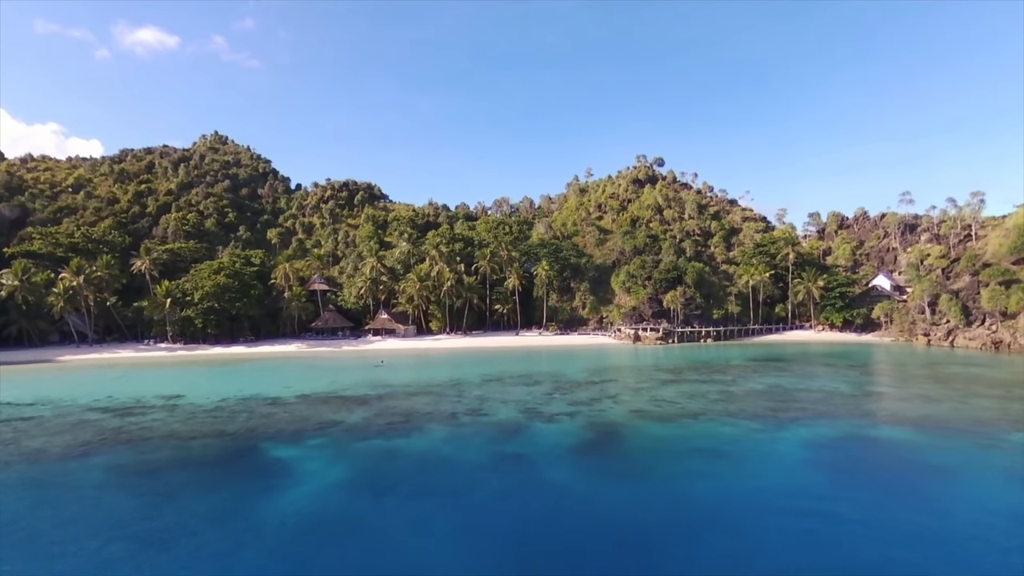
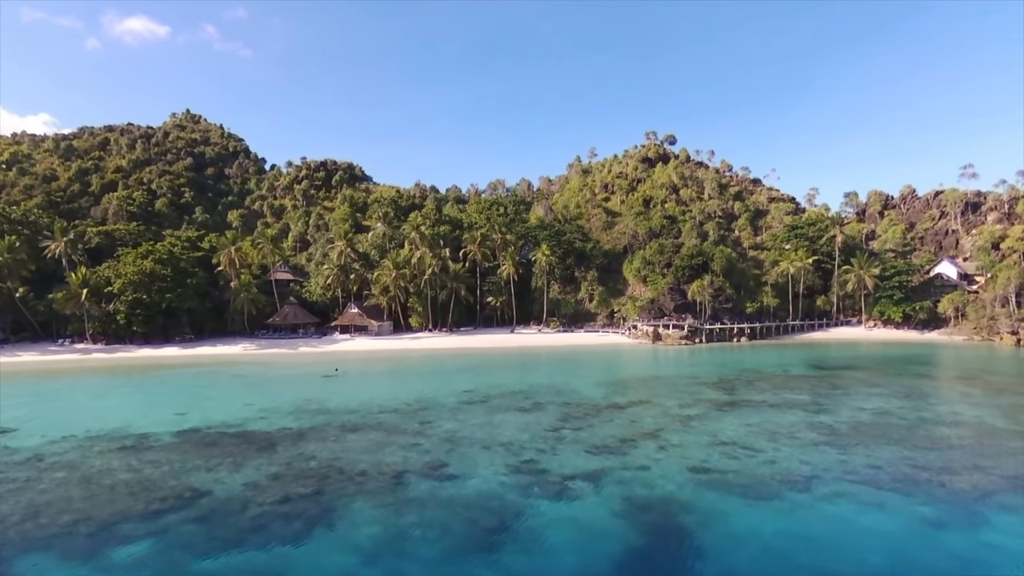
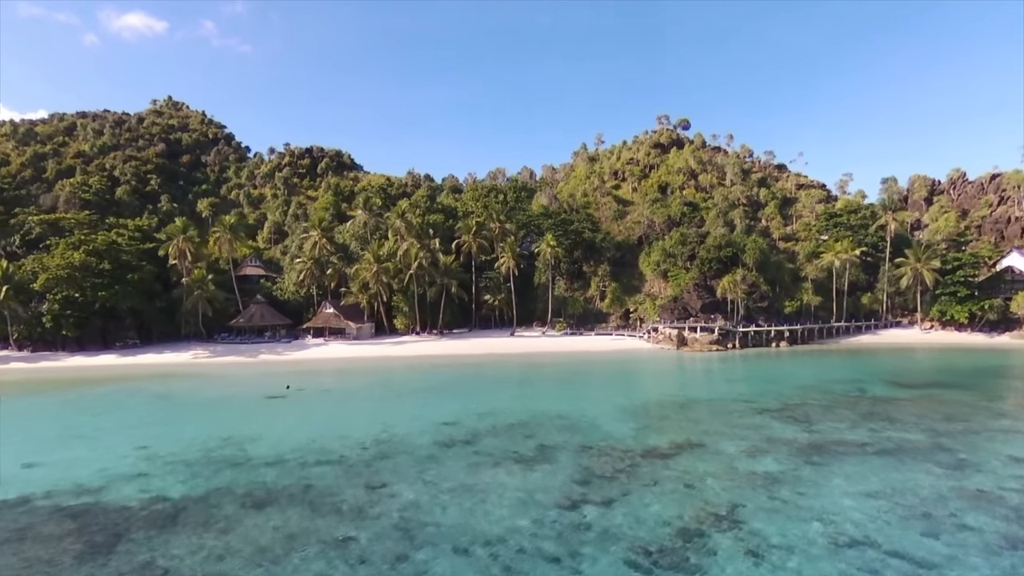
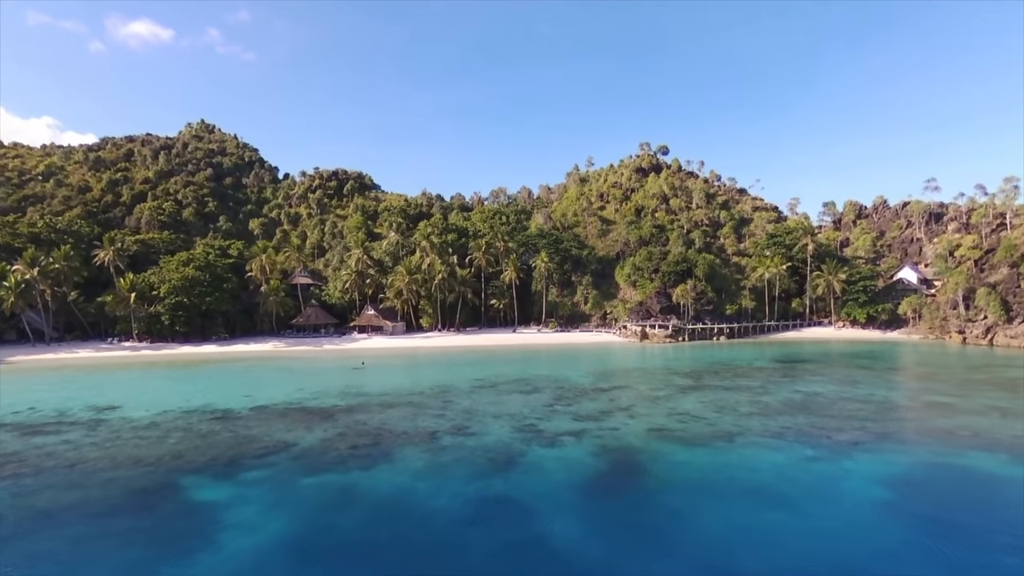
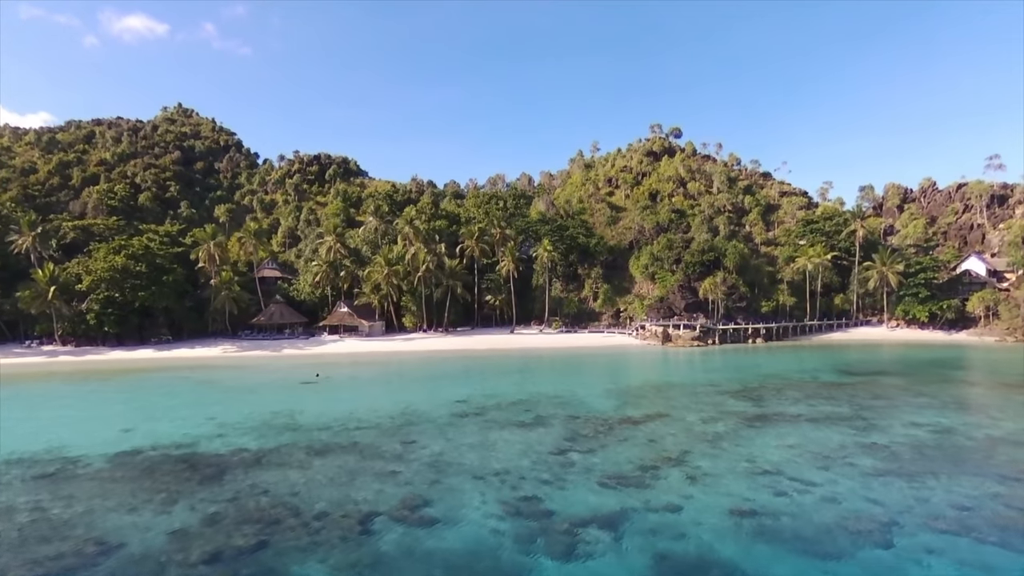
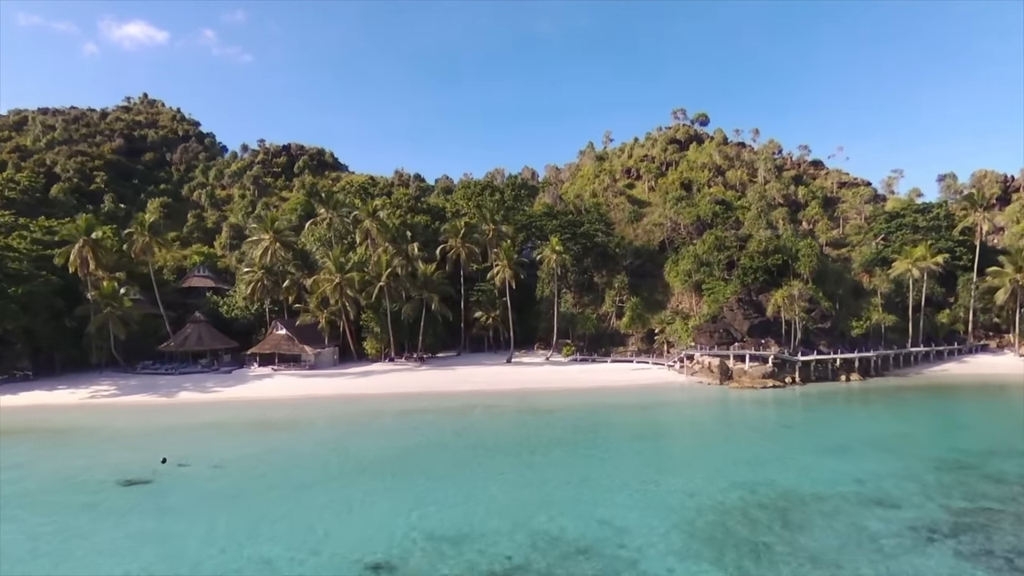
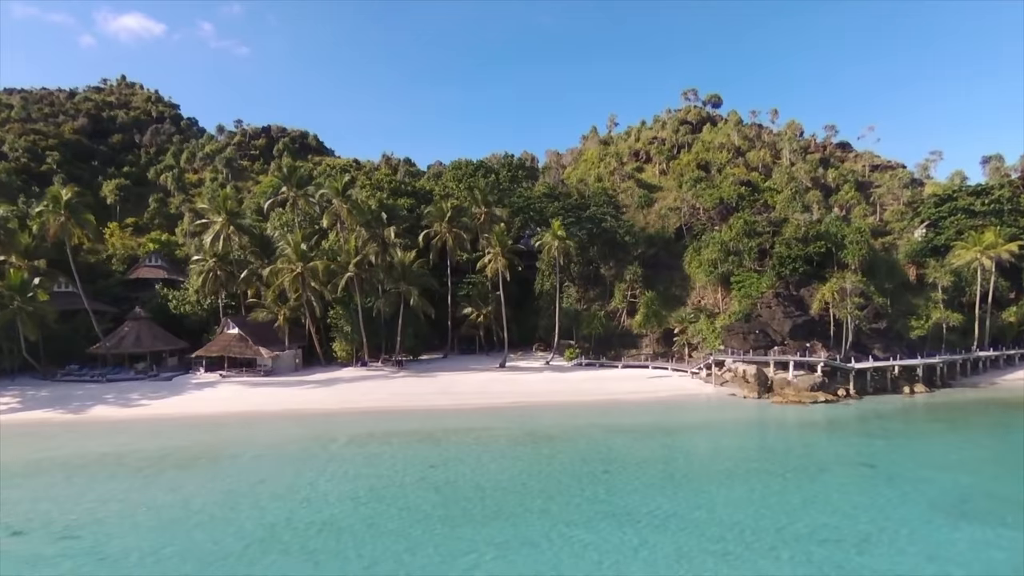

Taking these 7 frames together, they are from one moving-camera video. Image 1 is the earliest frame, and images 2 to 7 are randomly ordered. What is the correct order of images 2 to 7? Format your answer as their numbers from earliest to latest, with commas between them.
4, 2, 5, 3, 6, 7
